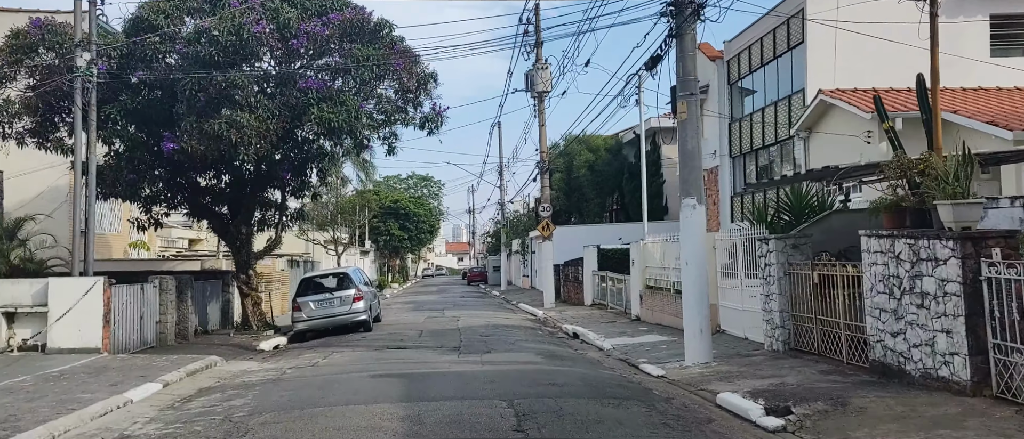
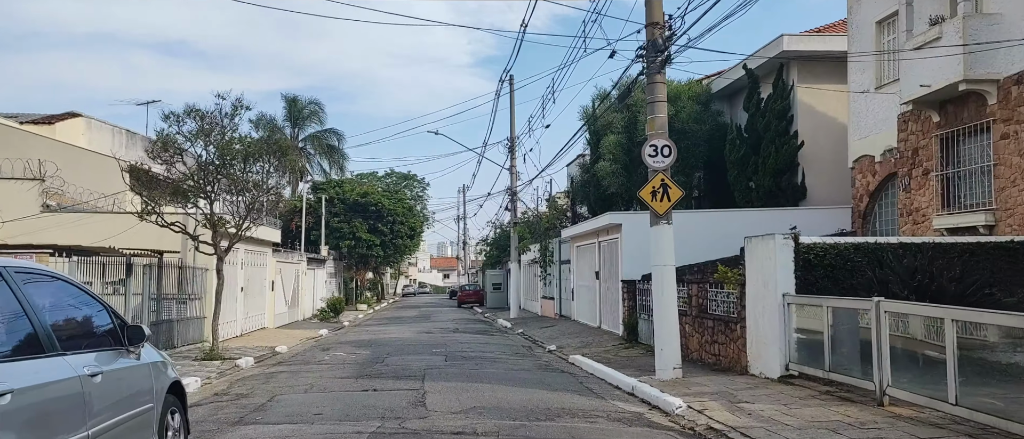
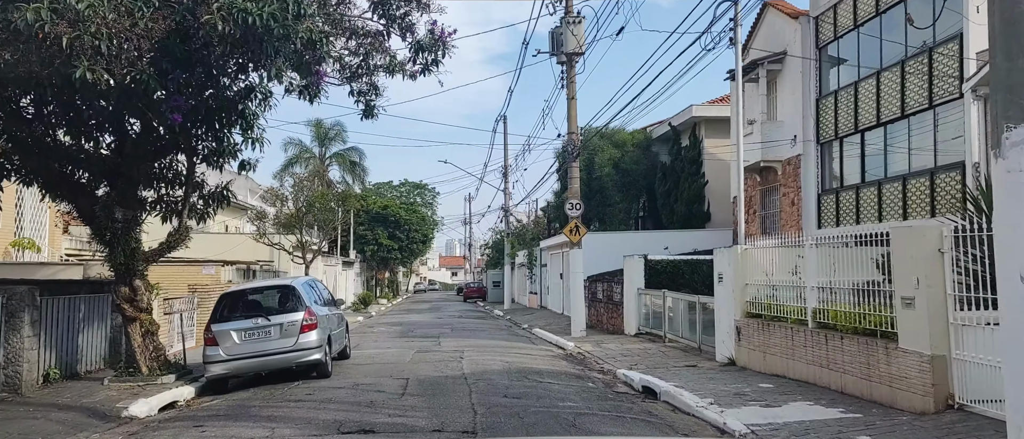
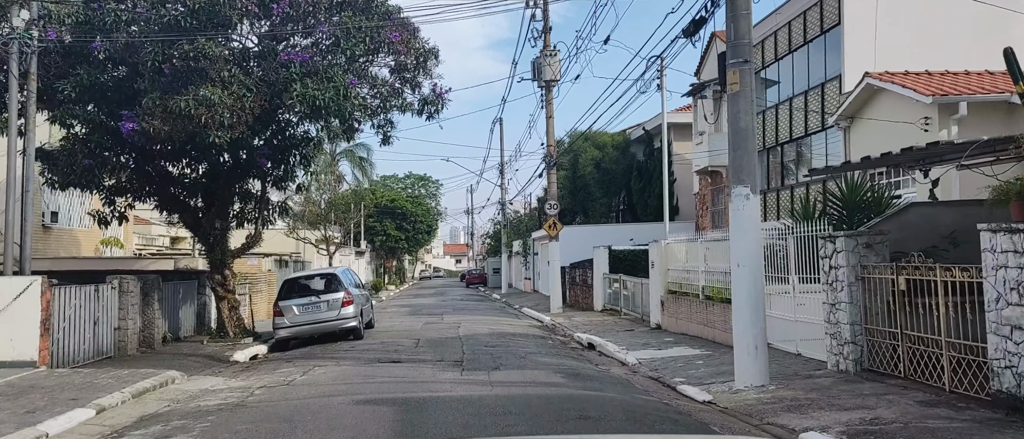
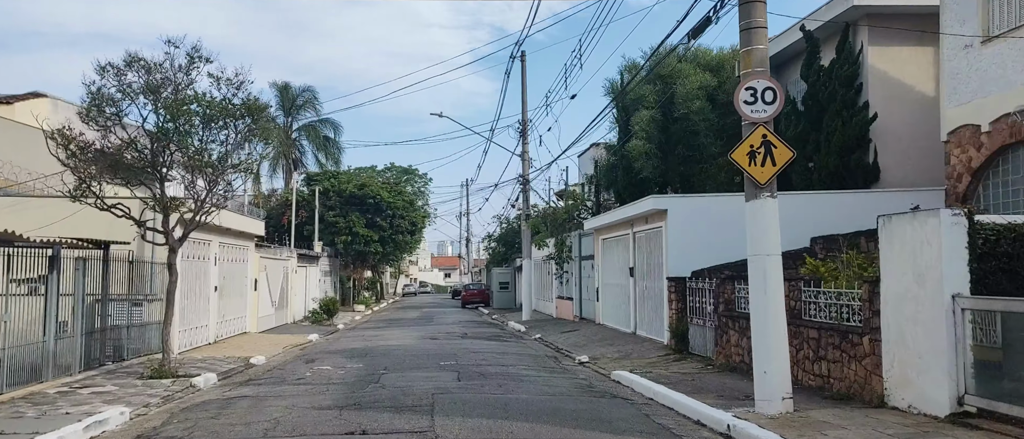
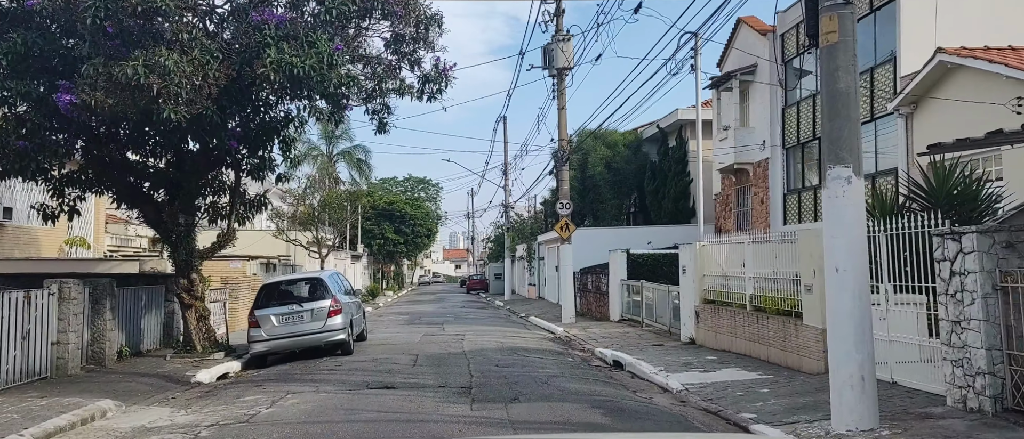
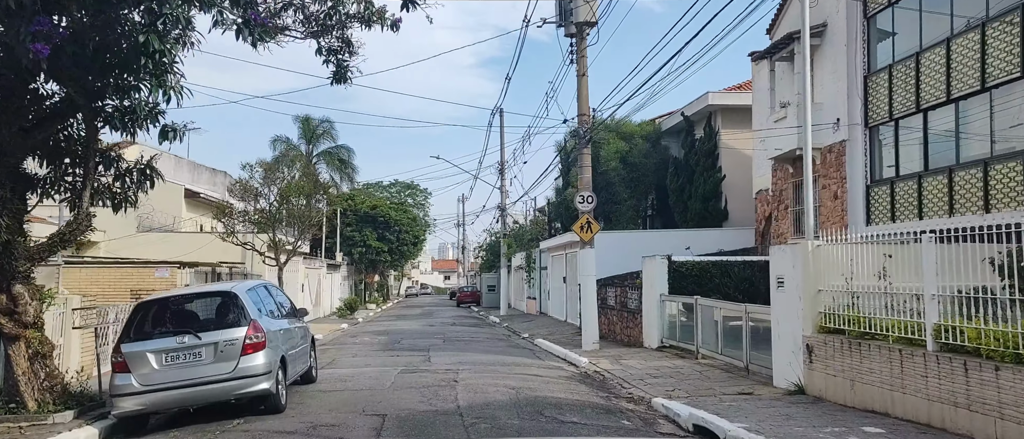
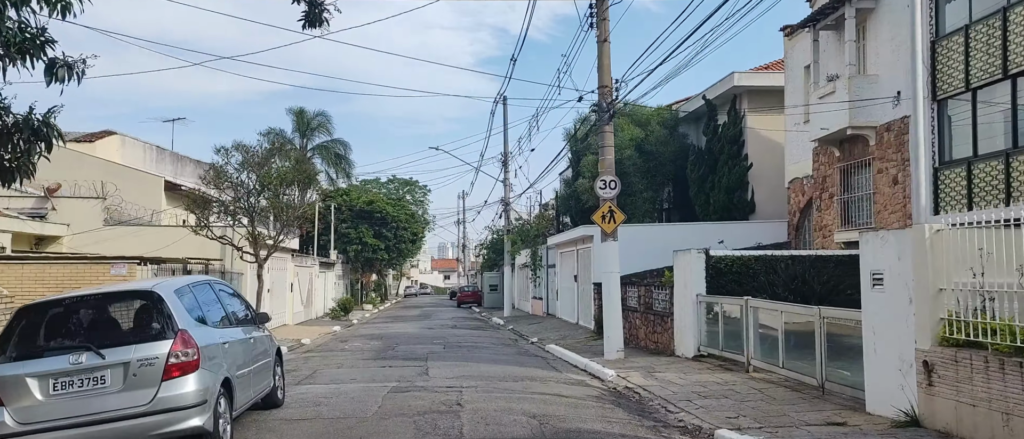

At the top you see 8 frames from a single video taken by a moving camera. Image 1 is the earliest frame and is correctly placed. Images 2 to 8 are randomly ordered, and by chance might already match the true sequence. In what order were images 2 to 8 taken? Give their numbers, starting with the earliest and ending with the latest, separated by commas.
4, 6, 3, 7, 8, 2, 5
